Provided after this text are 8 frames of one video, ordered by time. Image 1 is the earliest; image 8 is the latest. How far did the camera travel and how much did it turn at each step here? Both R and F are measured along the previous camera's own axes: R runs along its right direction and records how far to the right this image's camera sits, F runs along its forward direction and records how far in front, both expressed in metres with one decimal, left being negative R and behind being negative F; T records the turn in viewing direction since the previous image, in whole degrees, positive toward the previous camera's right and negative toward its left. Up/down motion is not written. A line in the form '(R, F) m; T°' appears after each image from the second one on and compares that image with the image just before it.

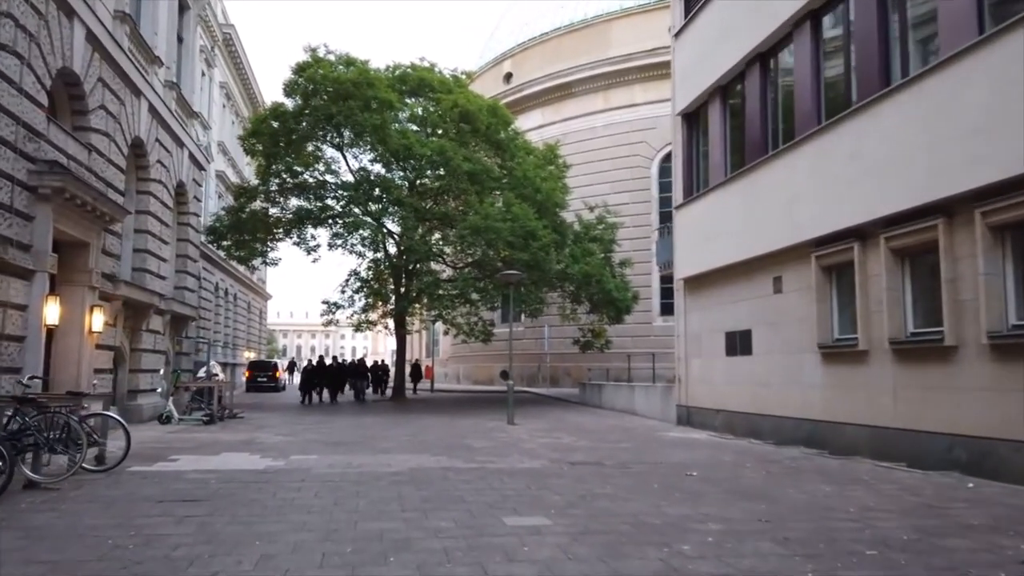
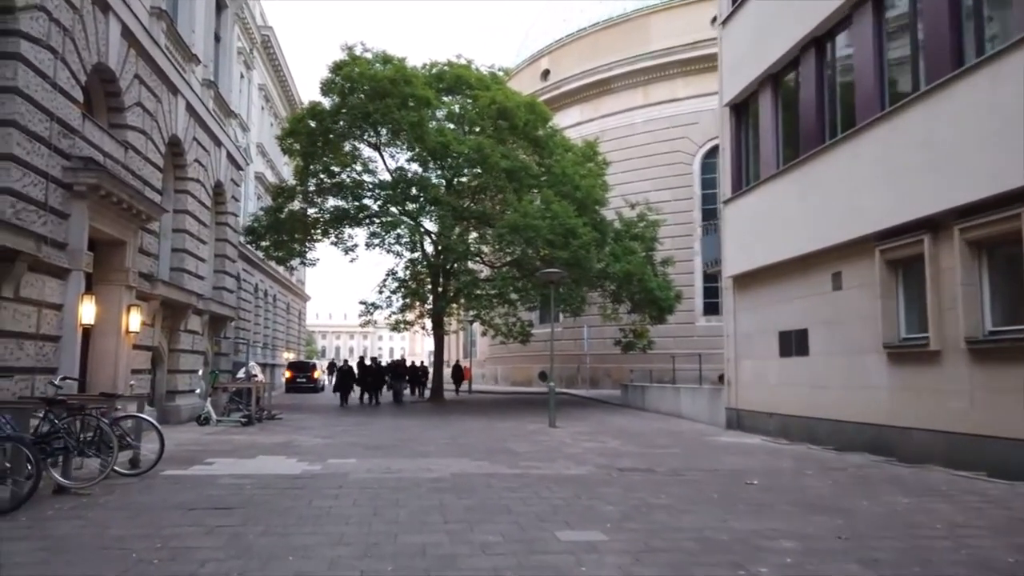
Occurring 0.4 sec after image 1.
(-0.1, +0.6) m; -3°
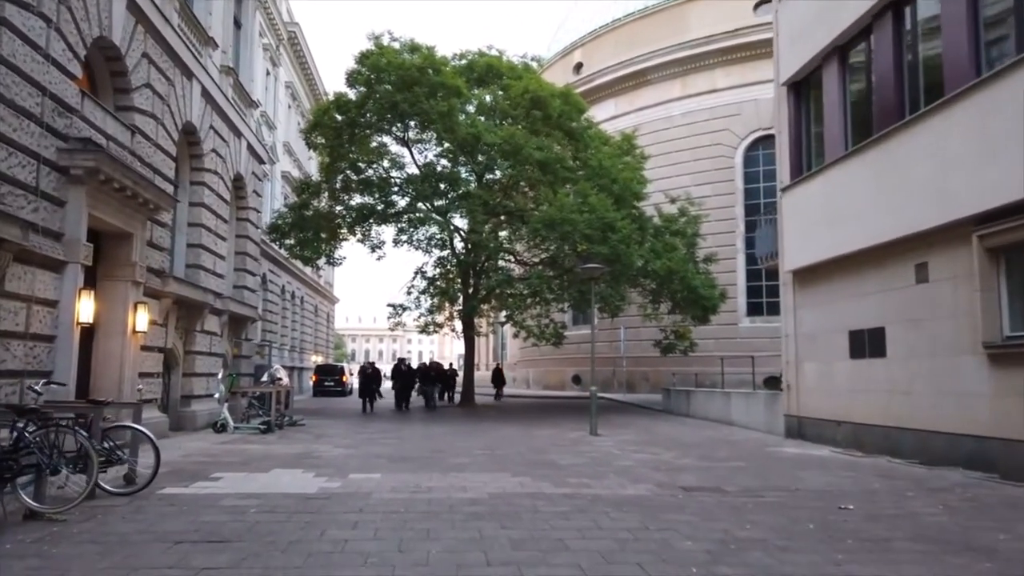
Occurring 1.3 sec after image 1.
(-0.2, +1.4) m; -2°
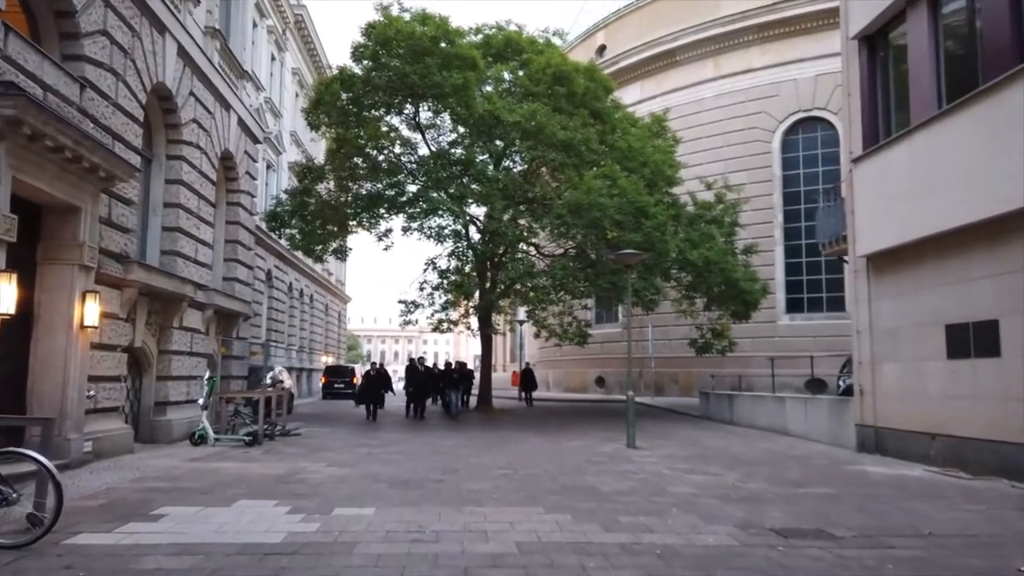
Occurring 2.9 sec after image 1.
(-0.2, +2.4) m; -1°
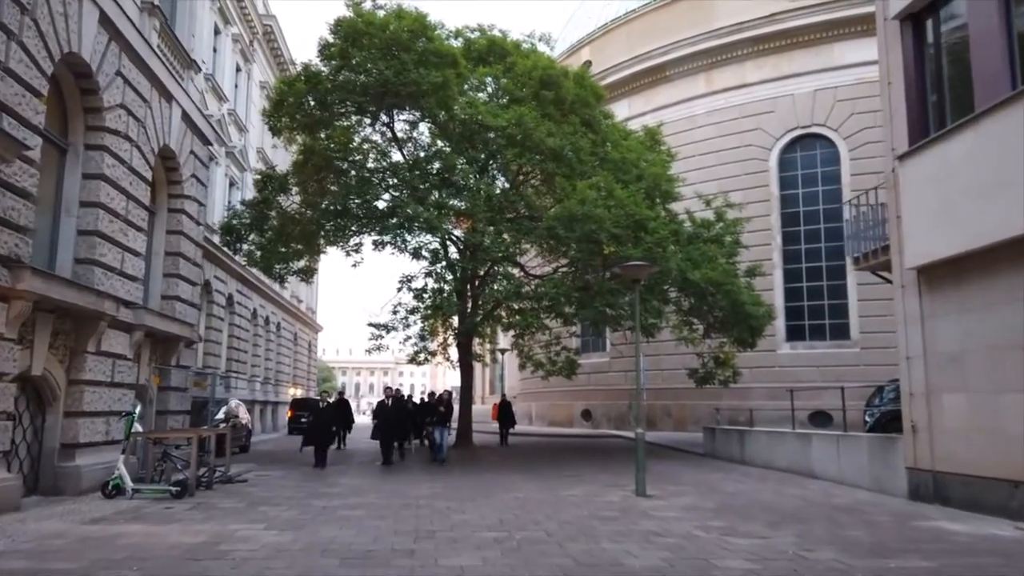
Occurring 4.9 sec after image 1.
(-0.2, +2.4) m; +2°
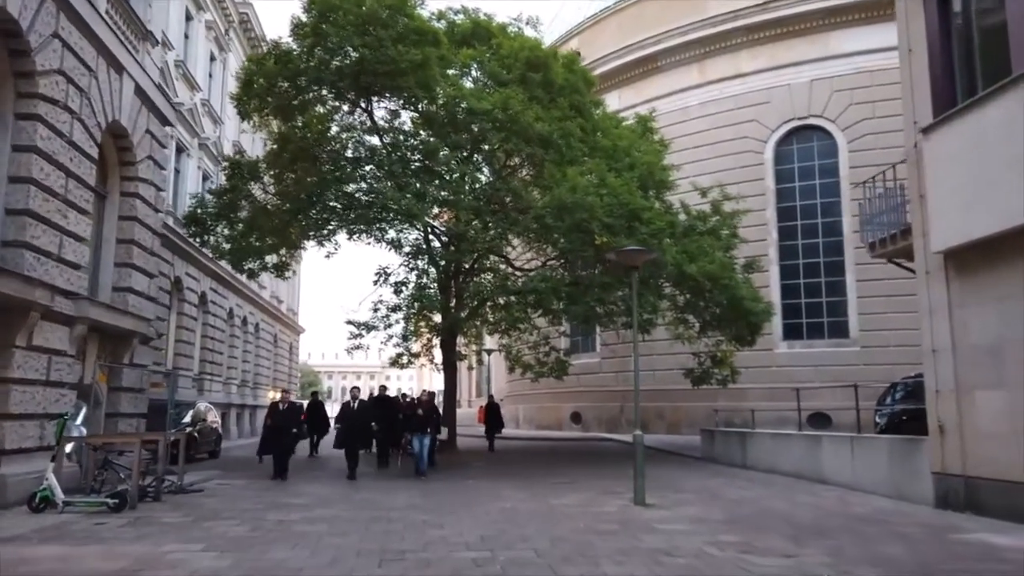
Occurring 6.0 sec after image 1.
(0.0, +1.3) m; +1°
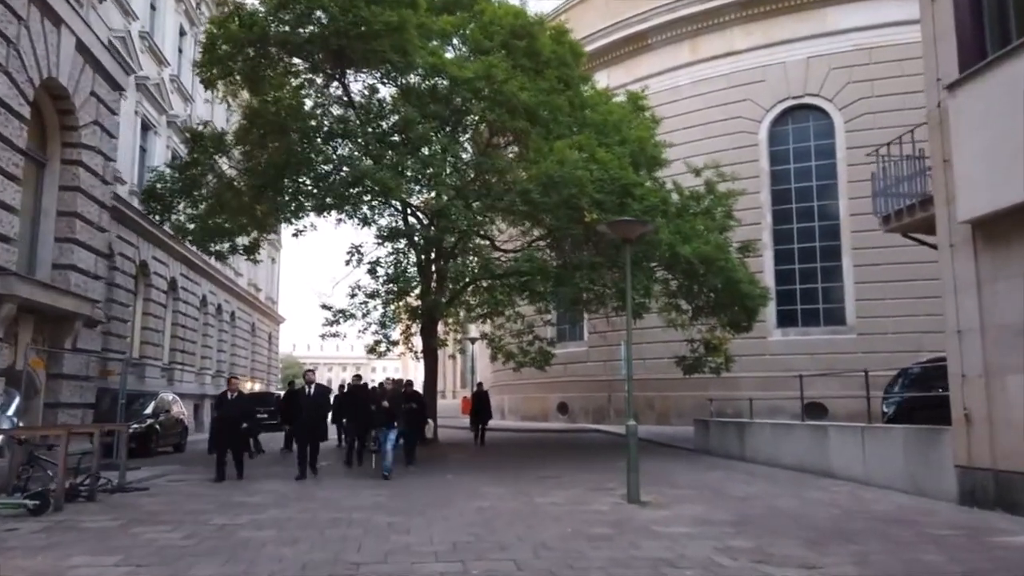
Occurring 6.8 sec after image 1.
(+0.1, +1.2) m; +1°
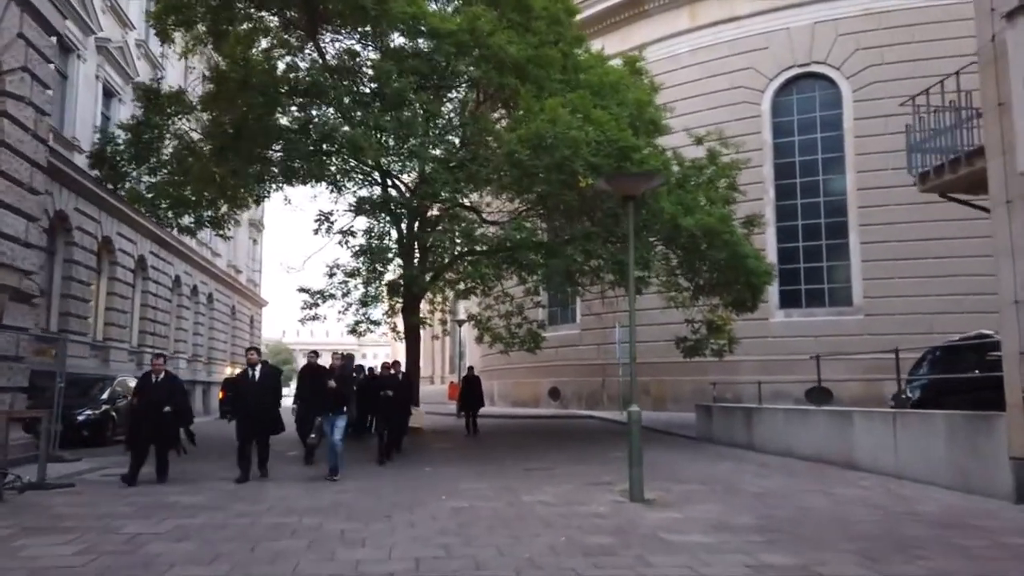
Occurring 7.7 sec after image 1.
(+0.1, +1.5) m; +1°
